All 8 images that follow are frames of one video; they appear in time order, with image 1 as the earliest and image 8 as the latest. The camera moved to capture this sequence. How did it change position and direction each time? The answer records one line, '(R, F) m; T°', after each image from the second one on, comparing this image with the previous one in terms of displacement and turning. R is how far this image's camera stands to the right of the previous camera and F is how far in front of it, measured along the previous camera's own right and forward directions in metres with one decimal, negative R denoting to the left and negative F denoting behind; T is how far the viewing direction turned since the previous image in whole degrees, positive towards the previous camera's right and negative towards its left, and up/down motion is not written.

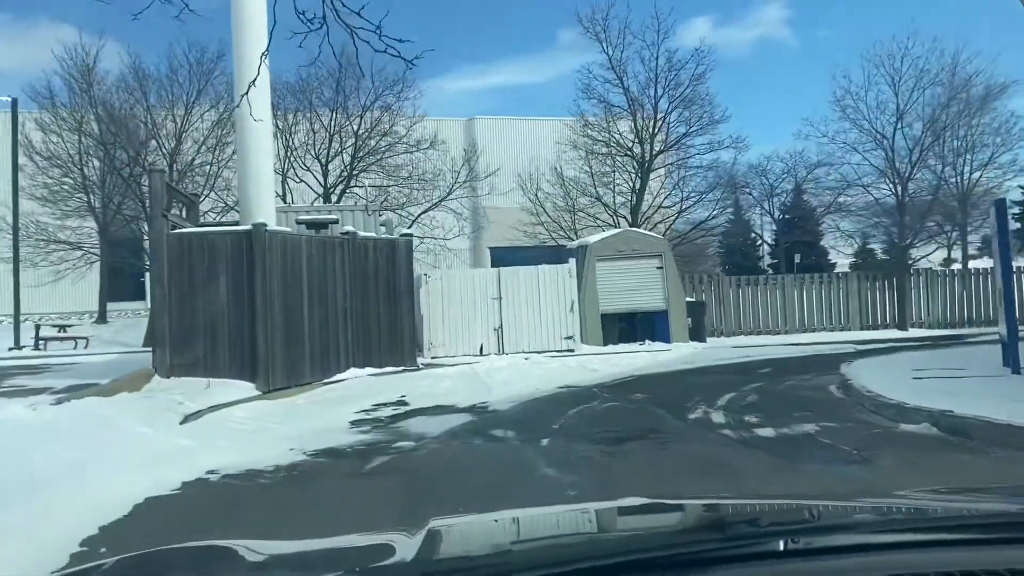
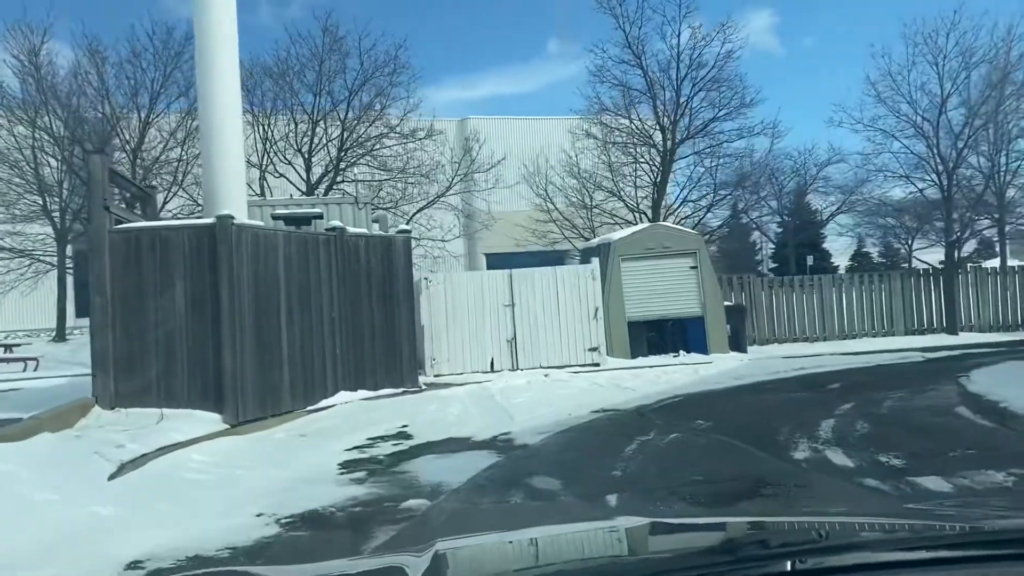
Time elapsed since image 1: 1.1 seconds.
(-0.5, +2.7) m; +1°
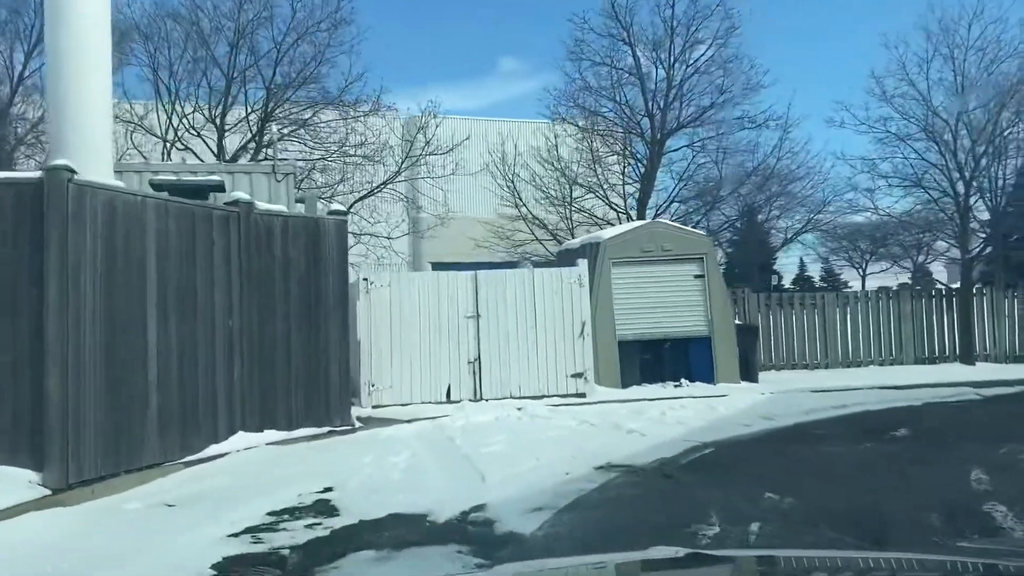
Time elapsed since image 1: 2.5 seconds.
(-0.4, +3.8) m; +4°
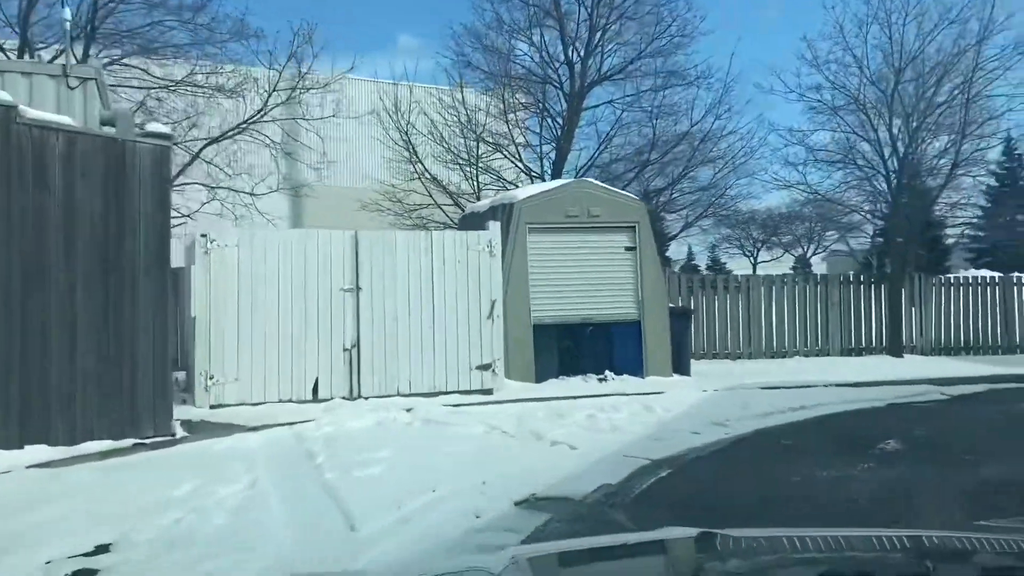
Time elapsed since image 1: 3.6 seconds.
(0.0, +2.8) m; +7°
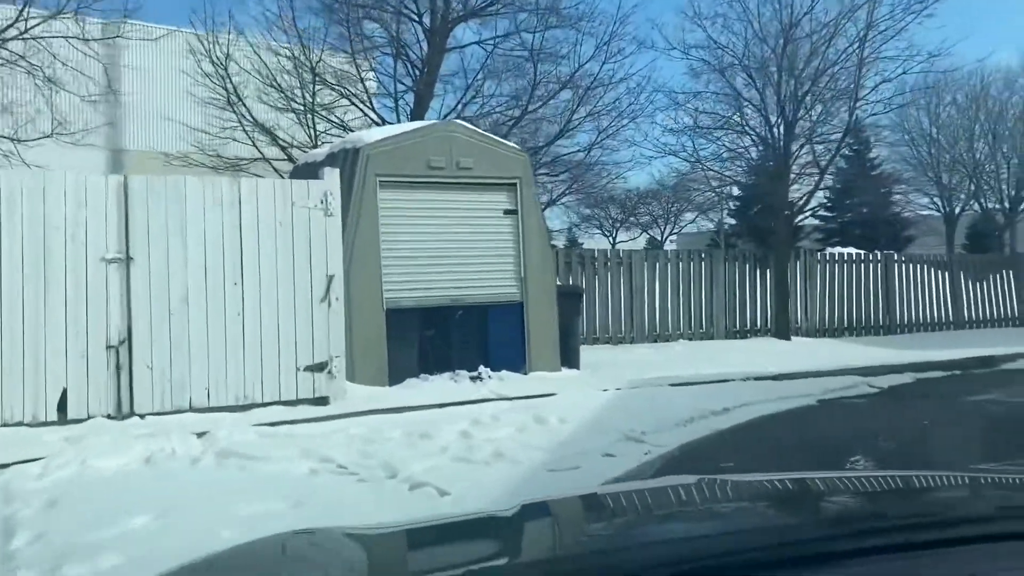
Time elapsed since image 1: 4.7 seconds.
(+0.1, +2.7) m; +10°
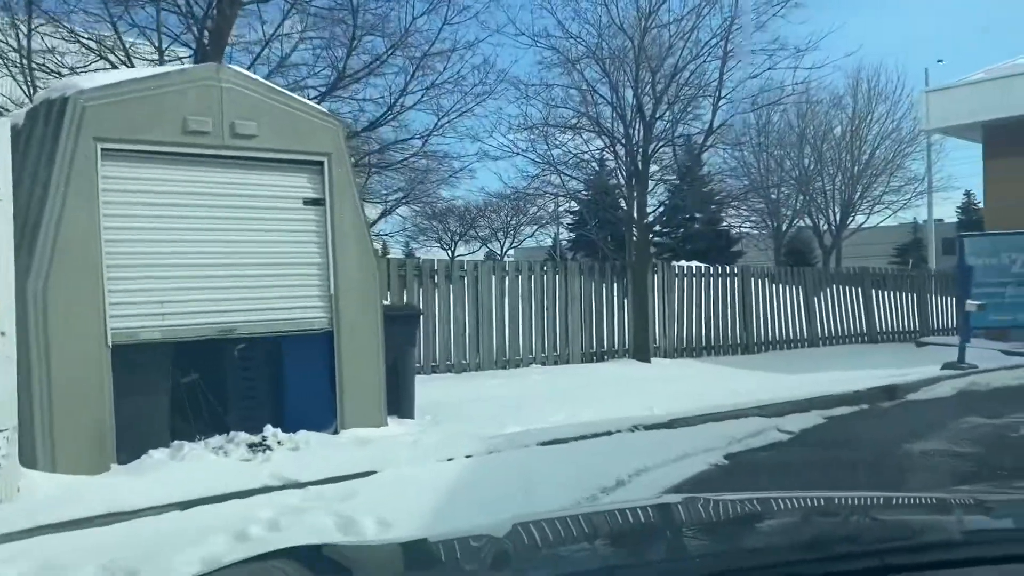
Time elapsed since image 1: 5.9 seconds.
(+0.2, +2.7) m; +11°
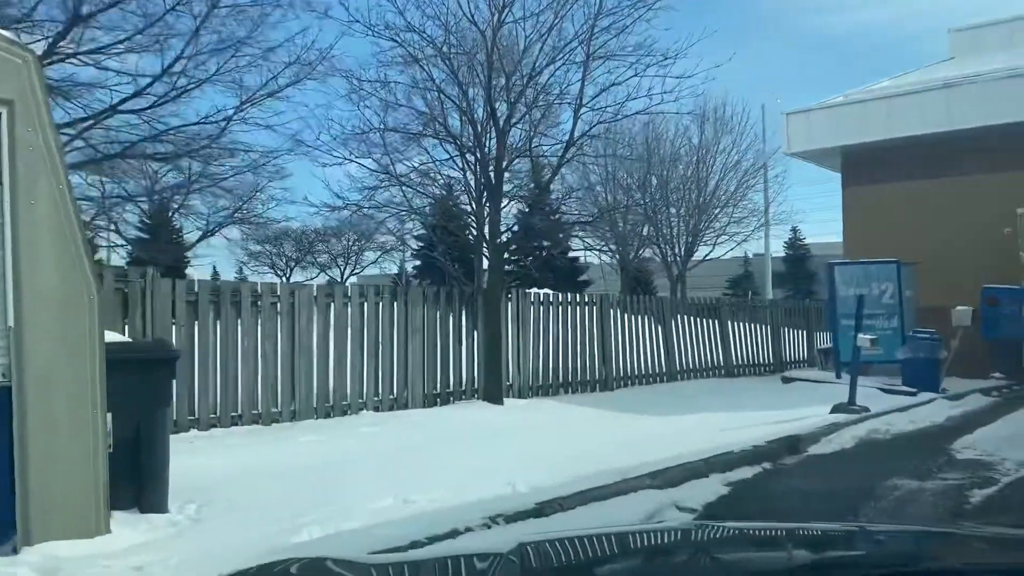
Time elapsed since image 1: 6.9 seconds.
(+0.2, +2.2) m; +10°
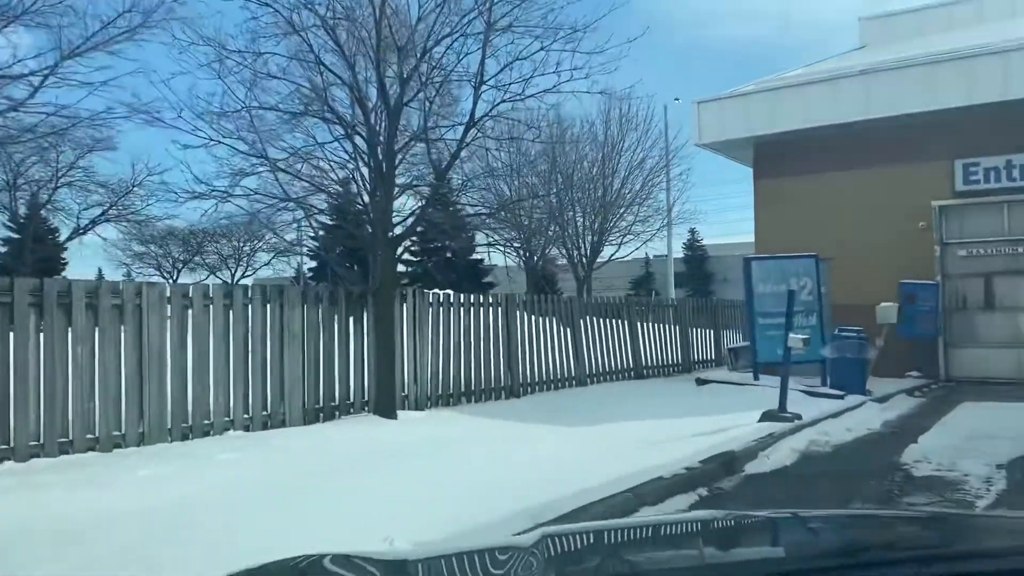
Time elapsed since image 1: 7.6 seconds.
(+0.1, +1.4) m; +6°
